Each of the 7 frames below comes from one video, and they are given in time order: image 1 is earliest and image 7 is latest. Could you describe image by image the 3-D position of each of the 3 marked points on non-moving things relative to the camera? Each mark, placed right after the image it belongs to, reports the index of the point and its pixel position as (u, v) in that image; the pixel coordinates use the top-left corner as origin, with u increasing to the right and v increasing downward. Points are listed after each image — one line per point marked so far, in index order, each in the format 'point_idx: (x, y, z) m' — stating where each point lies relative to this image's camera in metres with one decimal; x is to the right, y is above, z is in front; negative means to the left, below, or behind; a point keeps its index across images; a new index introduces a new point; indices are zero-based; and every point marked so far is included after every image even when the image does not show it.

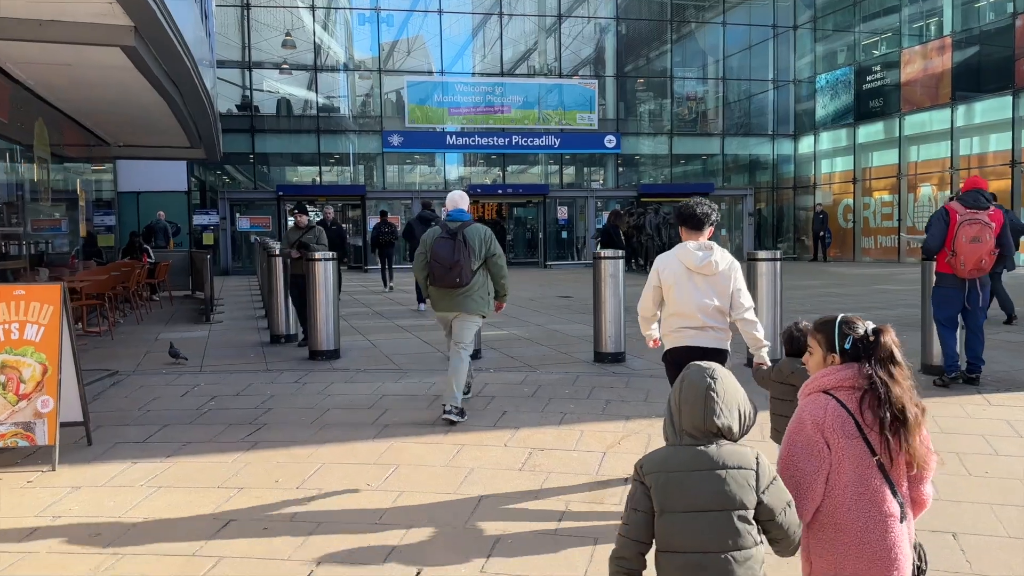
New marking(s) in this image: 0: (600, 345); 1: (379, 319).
0: (+0.8, -0.5, +7.7) m
1: (-1.9, -0.4, +11.5) m
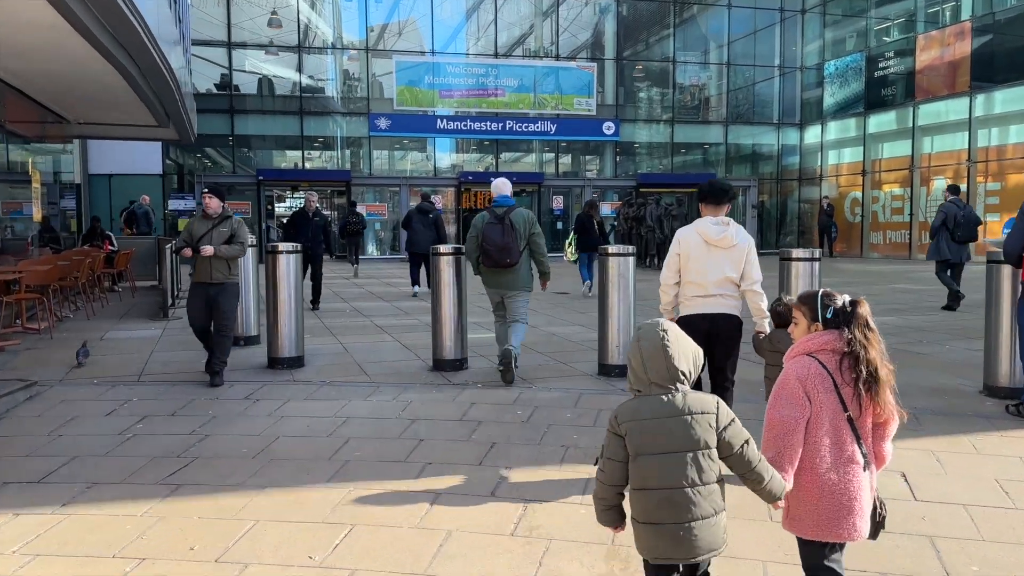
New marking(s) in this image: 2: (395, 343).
0: (+0.8, -0.6, +6.6) m
1: (-2.0, -0.4, +10.4) m
2: (-1.2, -0.6, +8.3) m
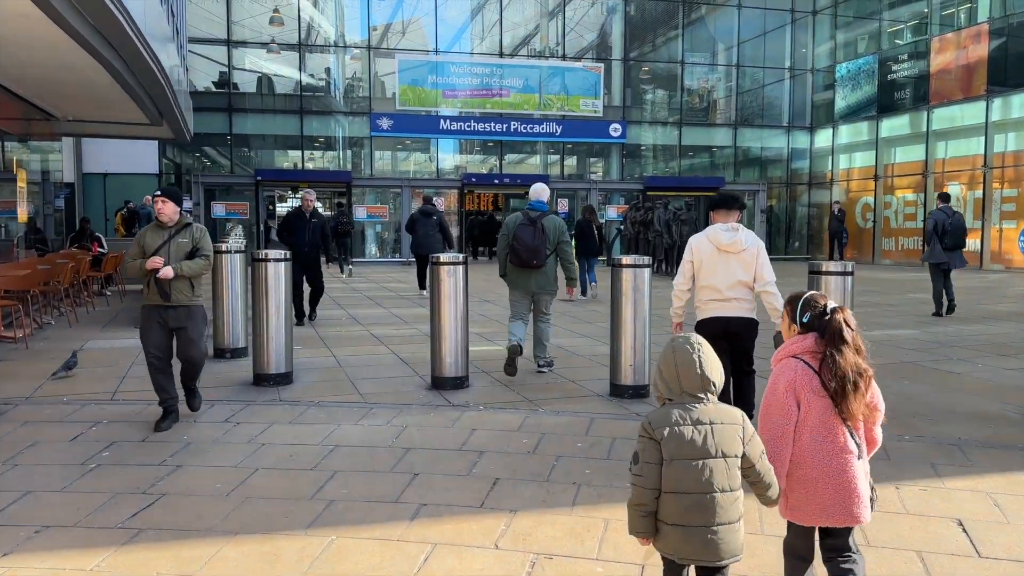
0: (+0.8, -0.7, +6.1) m
1: (-2.0, -0.5, +9.9) m
2: (-1.2, -0.7, +7.8) m
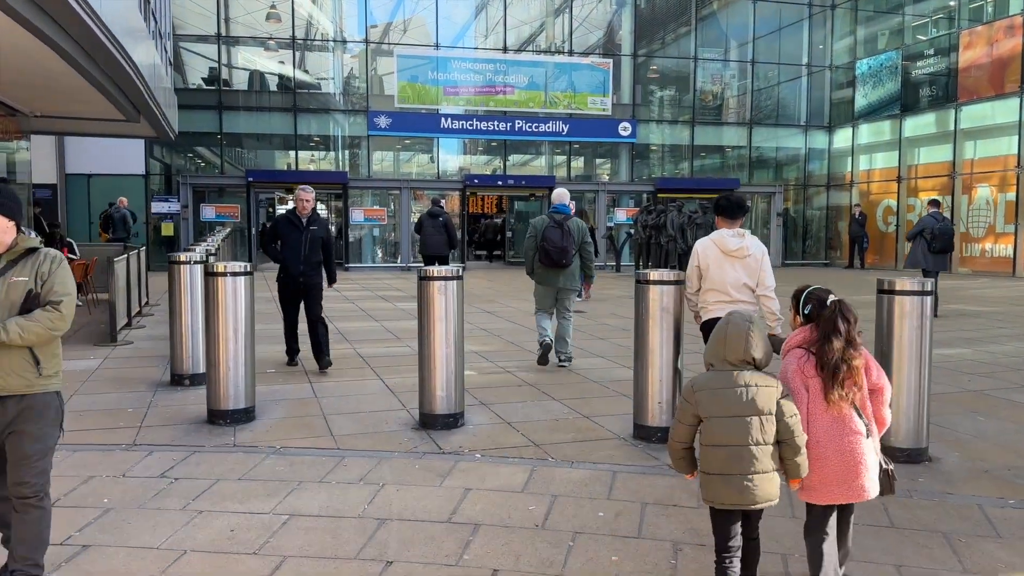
0: (+0.8, -0.8, +5.0) m
1: (-1.9, -0.6, +8.9) m
2: (-1.1, -0.8, +6.8) m
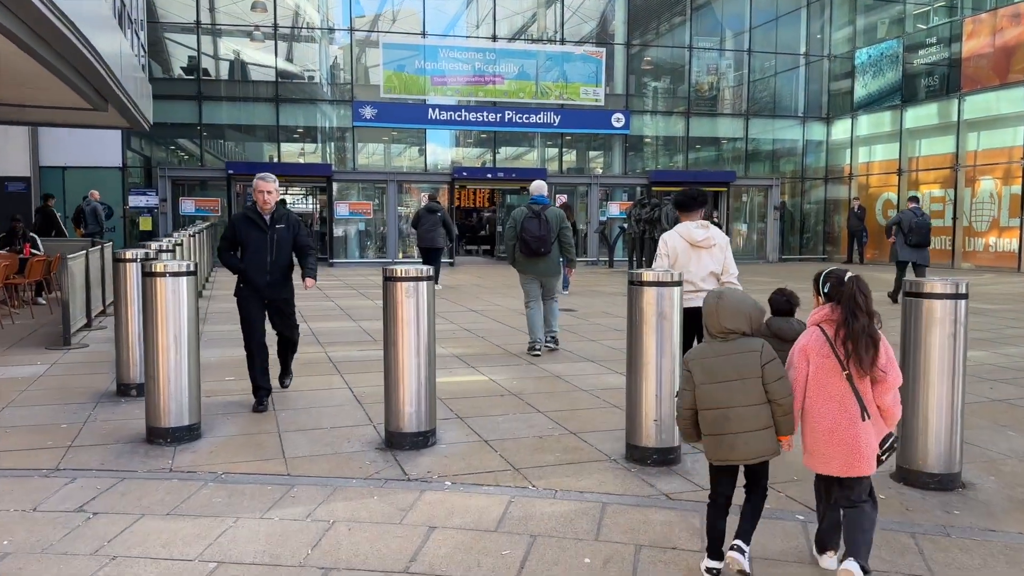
0: (+0.7, -0.8, +4.4) m
1: (-2.1, -0.6, +8.3) m
2: (-1.3, -0.8, +6.1) m
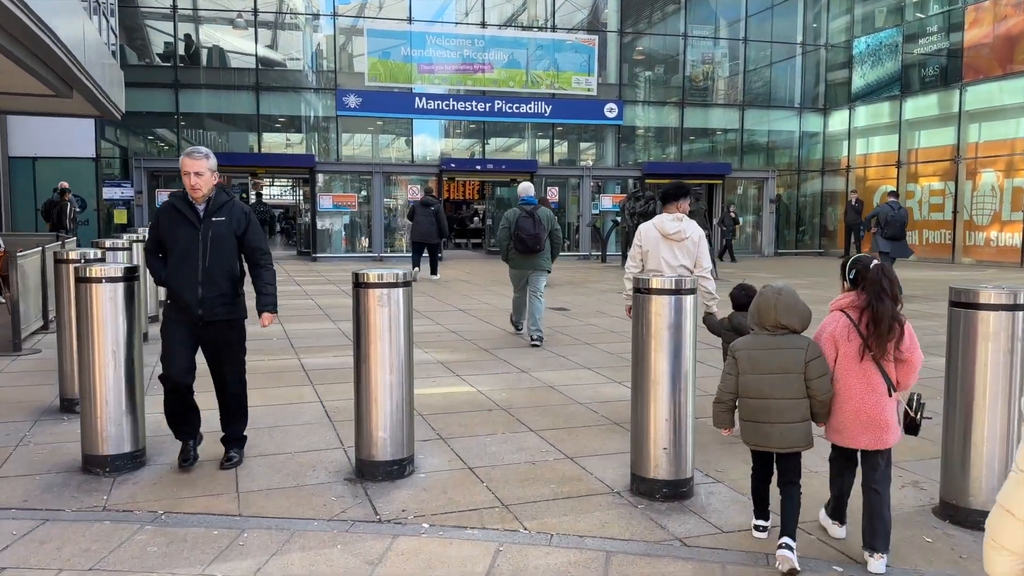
0: (+0.6, -0.8, +3.9) m
1: (-2.2, -0.6, +7.7) m
2: (-1.4, -0.8, +5.5) m
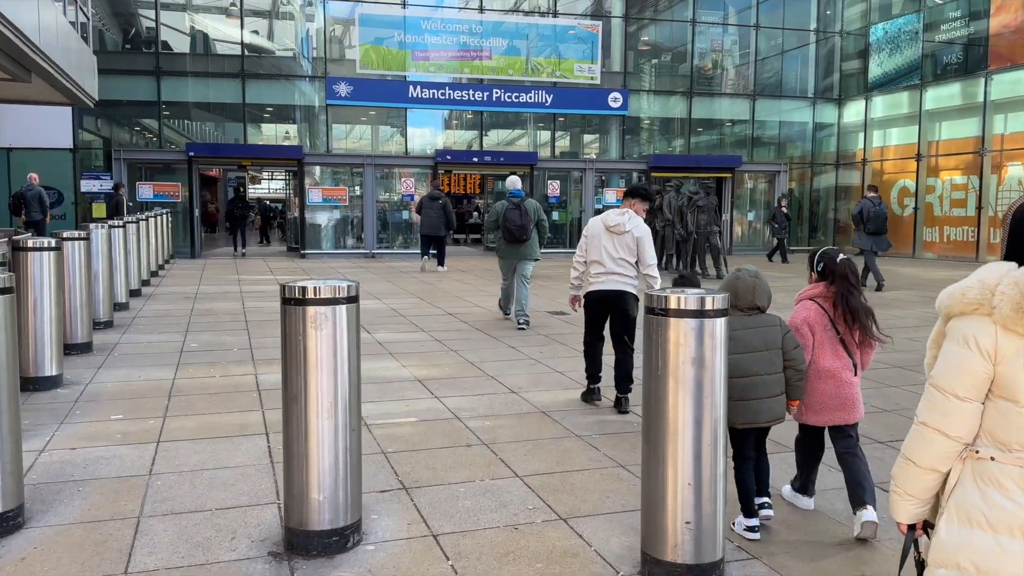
0: (+0.5, -0.9, +2.9) m
1: (-2.3, -0.6, +6.7) m
2: (-1.5, -0.9, +4.6) m
